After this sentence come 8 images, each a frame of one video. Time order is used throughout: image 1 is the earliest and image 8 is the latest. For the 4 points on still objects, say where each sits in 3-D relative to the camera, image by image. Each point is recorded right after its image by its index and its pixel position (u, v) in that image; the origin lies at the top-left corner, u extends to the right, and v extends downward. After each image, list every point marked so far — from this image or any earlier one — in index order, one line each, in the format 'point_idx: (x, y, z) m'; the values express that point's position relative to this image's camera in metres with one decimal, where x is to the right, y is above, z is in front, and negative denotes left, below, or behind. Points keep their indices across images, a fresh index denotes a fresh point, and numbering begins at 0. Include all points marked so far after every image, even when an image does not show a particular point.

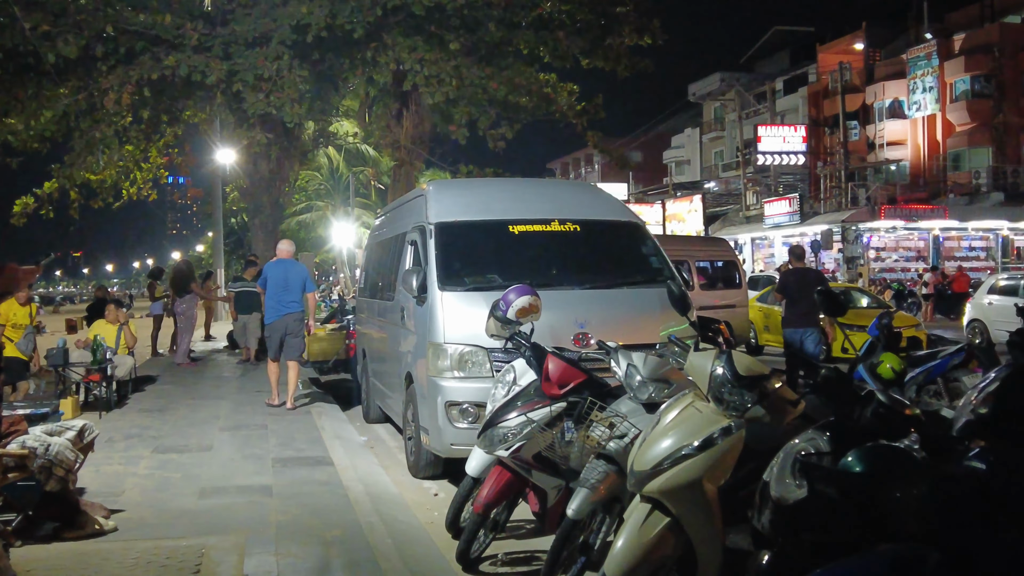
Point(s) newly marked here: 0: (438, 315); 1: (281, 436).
0: (-0.5, -0.2, +6.5) m
1: (-1.9, -1.2, +7.5) m
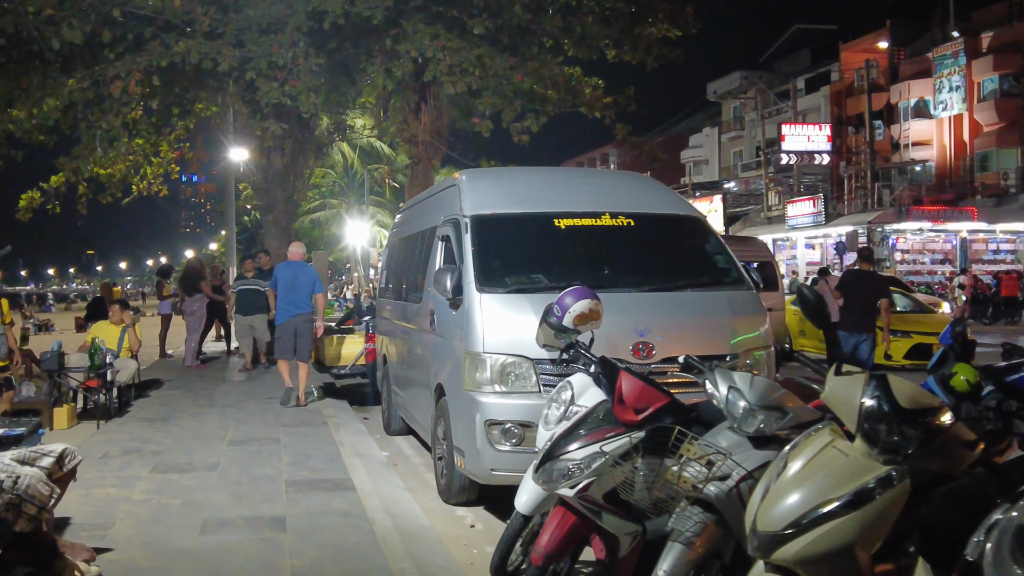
0: (-0.2, -0.2, +5.6) m
1: (-1.6, -1.2, +6.7) m
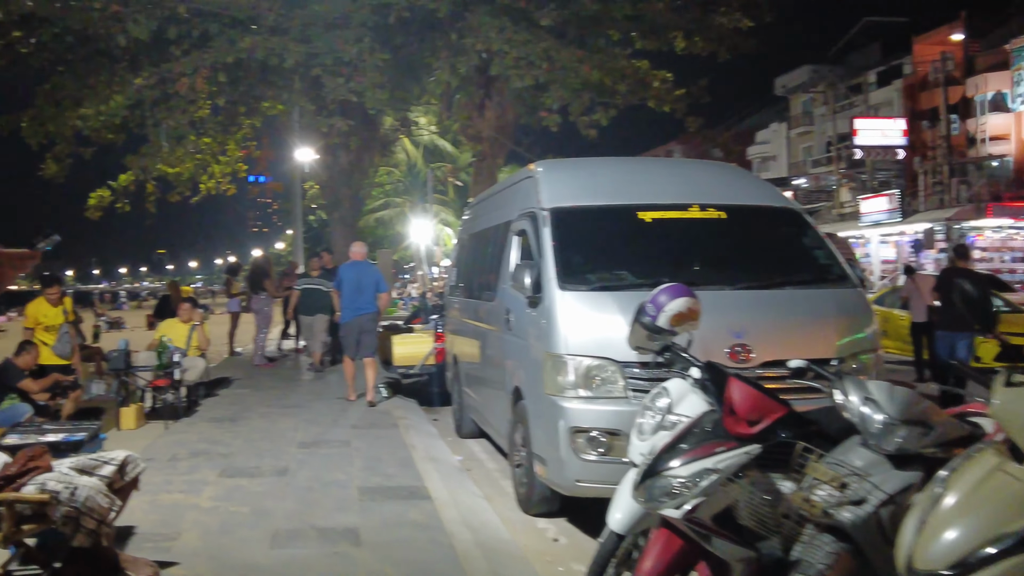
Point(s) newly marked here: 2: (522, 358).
0: (+0.3, -0.2, +5.3) m
1: (-1.1, -1.2, +6.4) m
2: (+0.1, -0.5, +5.9) m
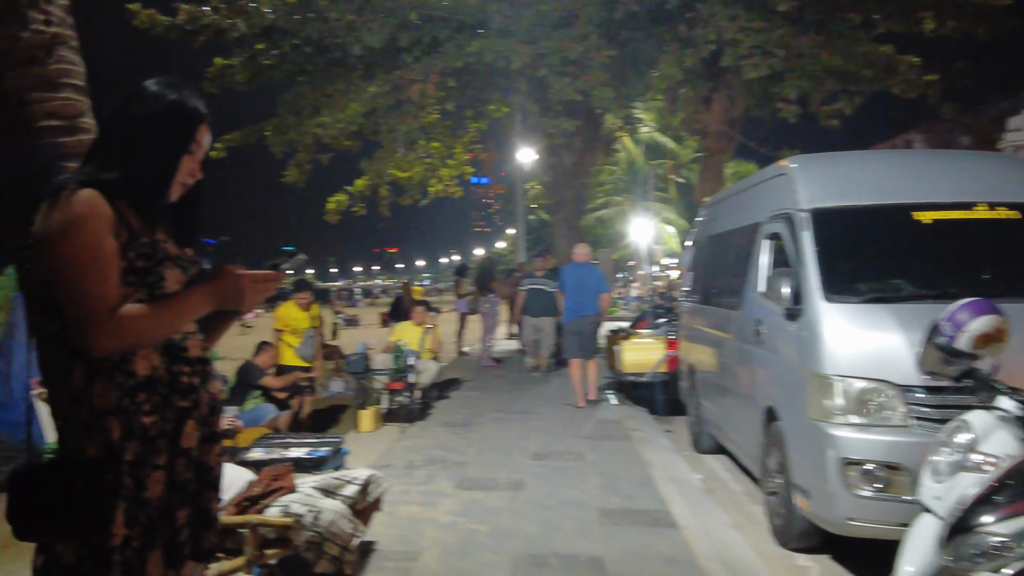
0: (+1.6, -0.2, +4.7) m
1: (+0.6, -1.3, +6.1) m
2: (+1.6, -0.5, +5.3) m
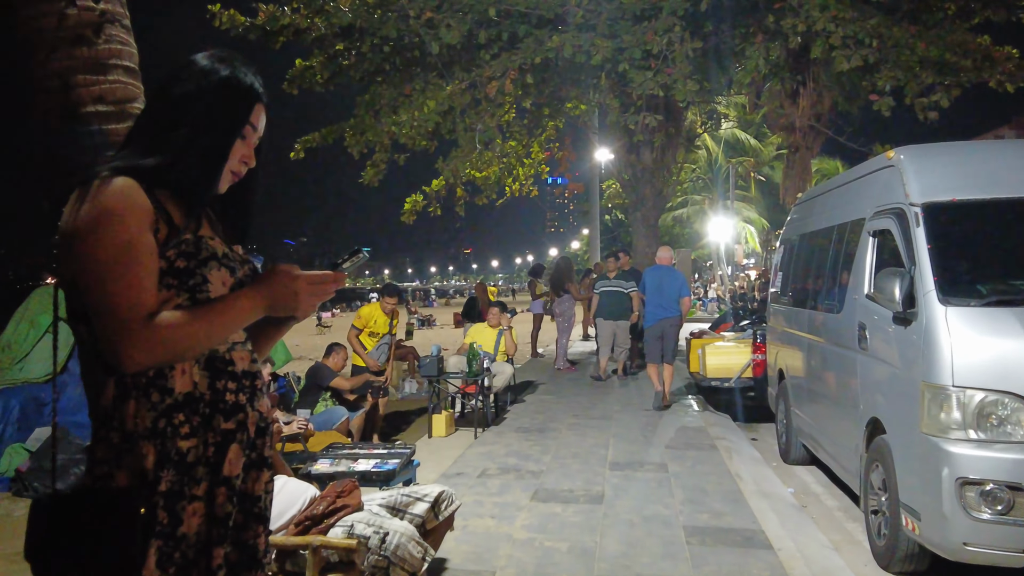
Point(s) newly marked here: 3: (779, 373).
0: (+2.0, -0.3, +4.2) m
1: (+1.1, -1.3, +5.7) m
2: (+2.0, -0.5, +4.8) m
3: (+2.5, -0.8, +8.2) m
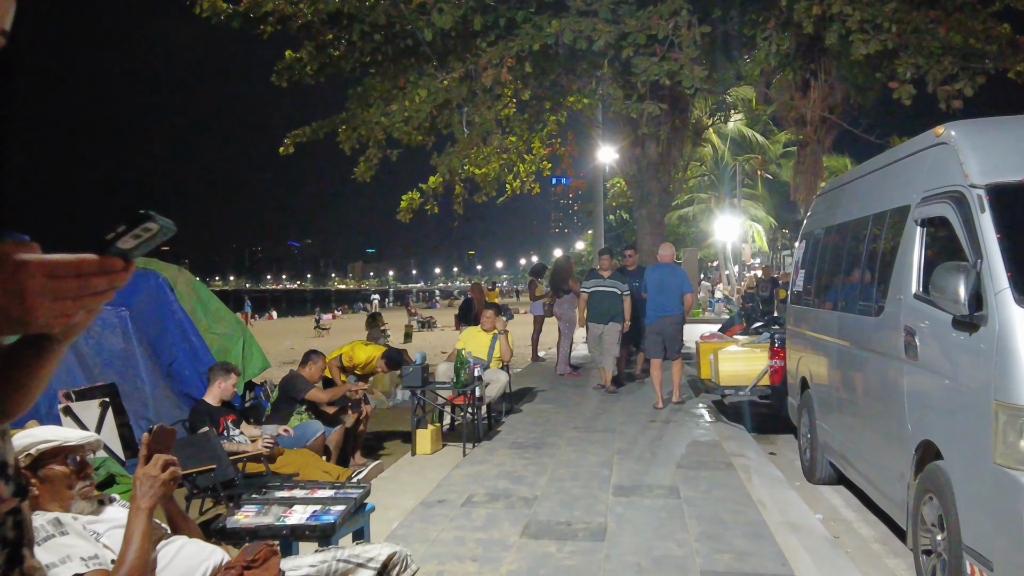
0: (+2.0, -0.2, +3.5) m
1: (+1.1, -1.3, +5.0) m
2: (+2.0, -0.5, +4.1) m
3: (+2.4, -0.8, +7.4) m
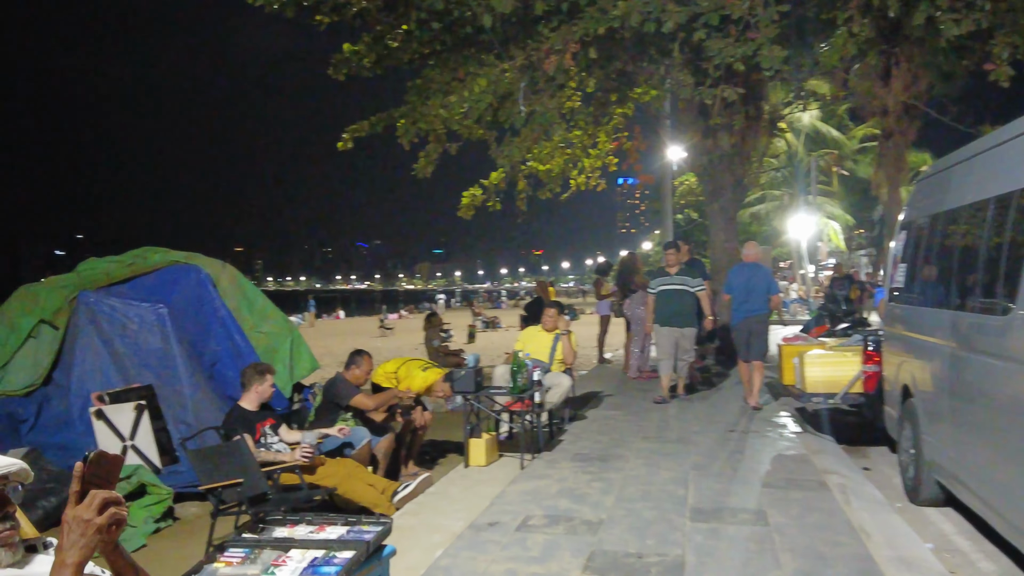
0: (+2.1, -0.2, +2.7) m
1: (+1.4, -1.2, +4.2) m
2: (+2.2, -0.5, +3.3) m
3: (+2.9, -0.7, +6.6) m
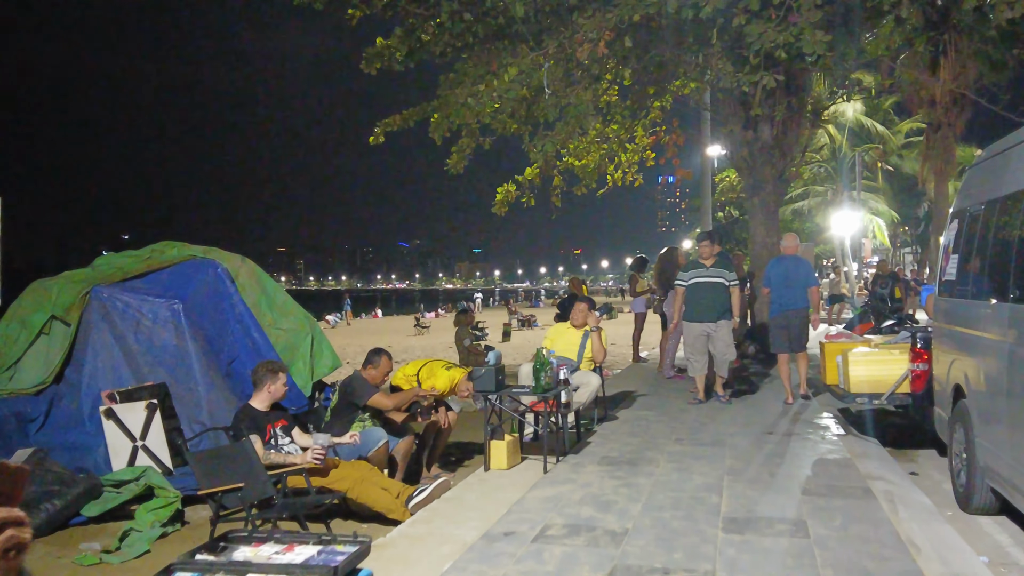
0: (+2.1, -0.2, +2.2) m
1: (+1.4, -1.2, +3.9) m
2: (+2.2, -0.4, +2.9) m
3: (+3.0, -0.7, +6.1) m
